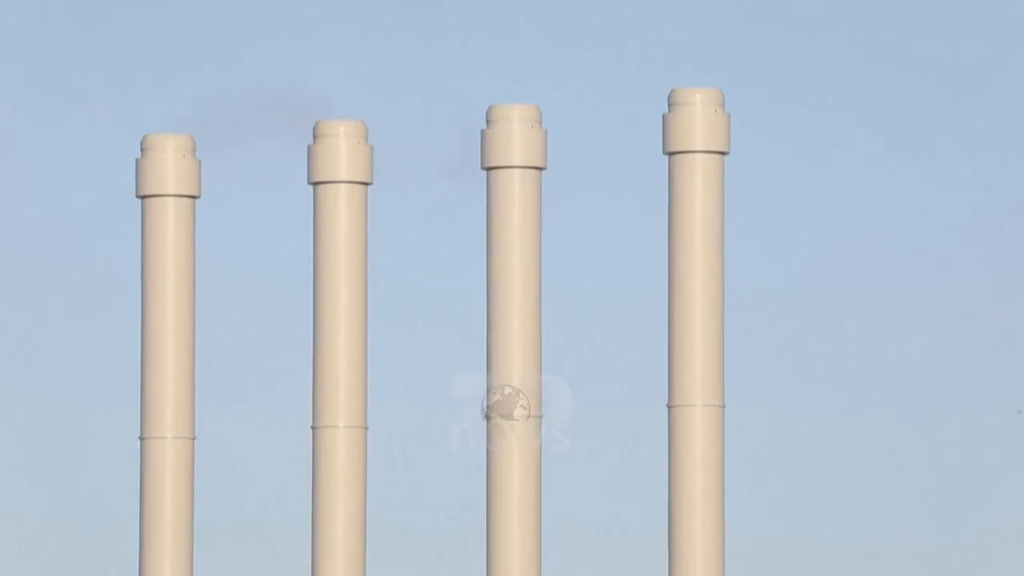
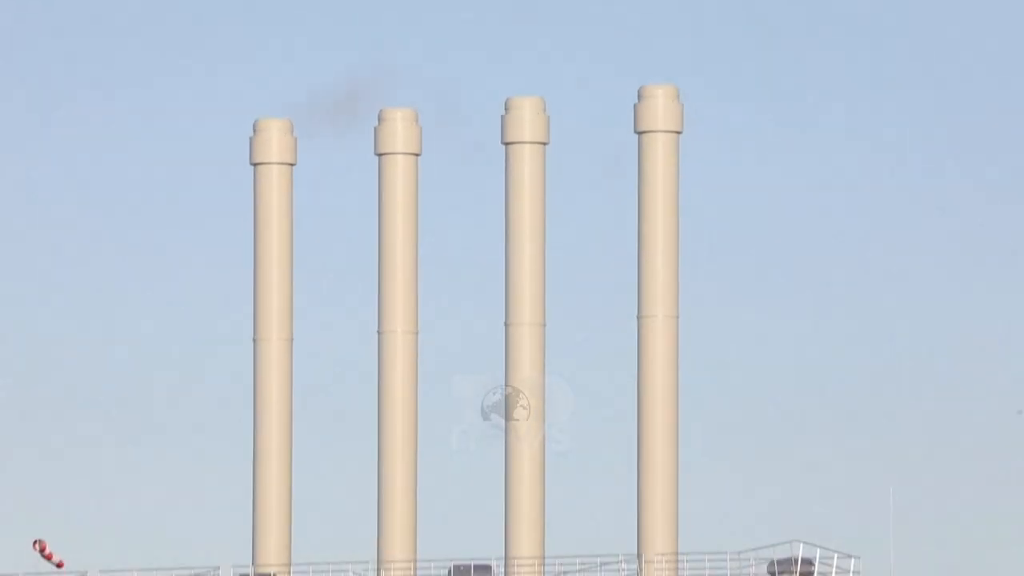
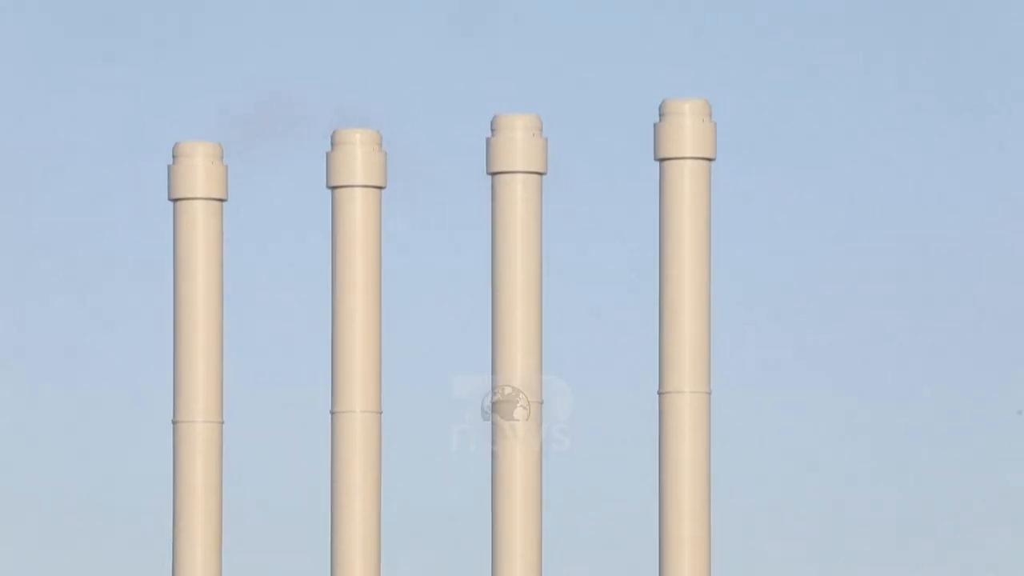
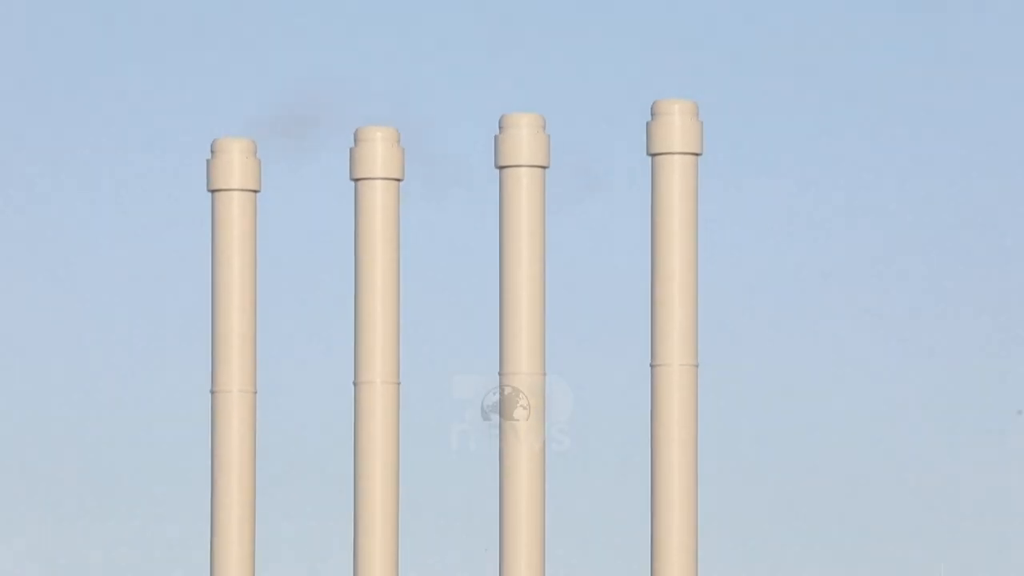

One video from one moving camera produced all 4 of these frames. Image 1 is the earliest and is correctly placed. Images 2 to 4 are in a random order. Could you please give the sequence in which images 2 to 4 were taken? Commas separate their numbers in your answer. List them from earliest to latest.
3, 4, 2
